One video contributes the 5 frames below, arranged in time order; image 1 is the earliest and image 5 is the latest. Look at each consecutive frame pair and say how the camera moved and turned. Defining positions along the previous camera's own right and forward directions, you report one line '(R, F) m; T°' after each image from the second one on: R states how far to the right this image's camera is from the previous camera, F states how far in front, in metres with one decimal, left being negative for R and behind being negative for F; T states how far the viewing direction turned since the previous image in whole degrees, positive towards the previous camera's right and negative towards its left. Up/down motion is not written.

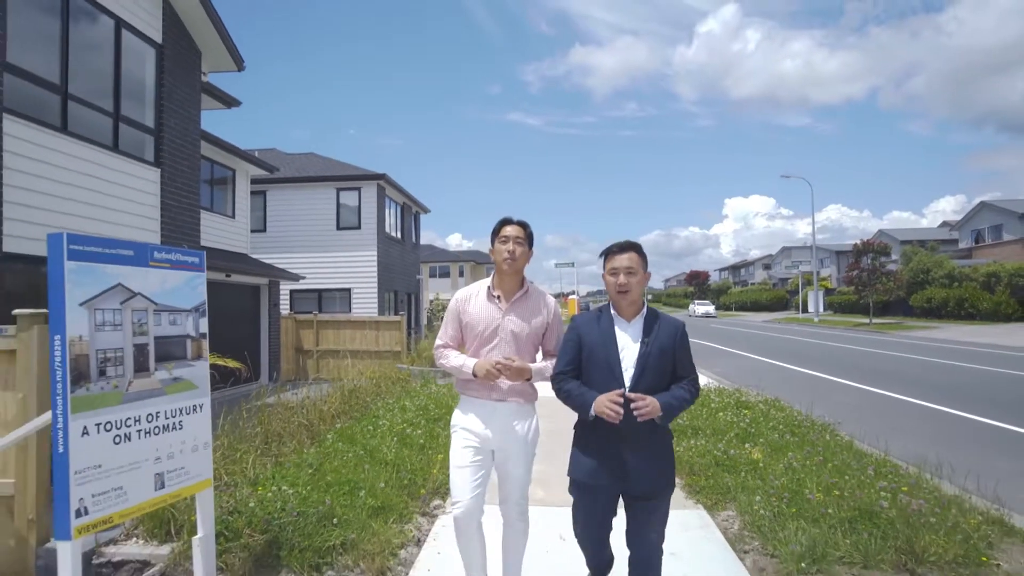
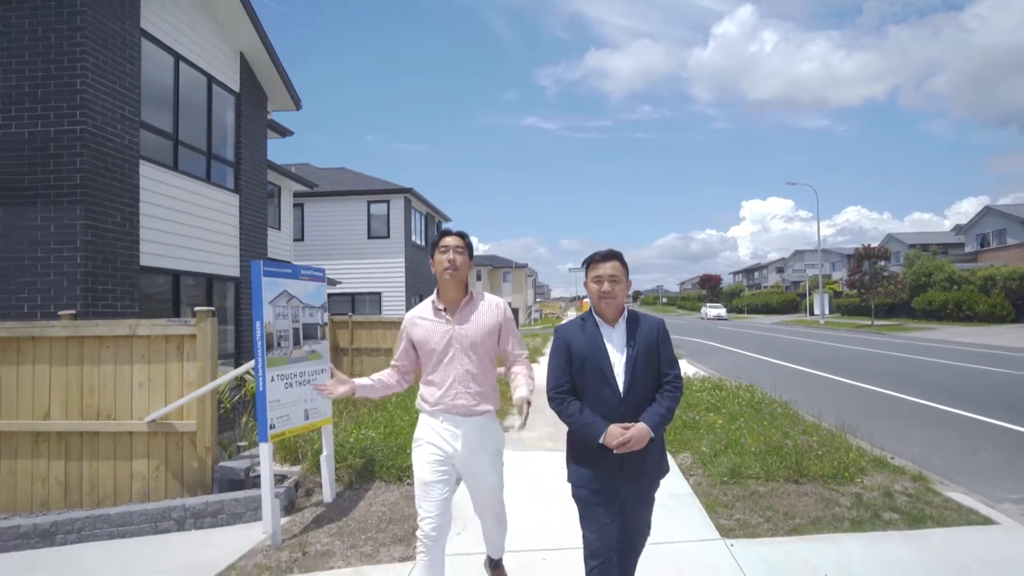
(0.0, -2.0) m; -1°
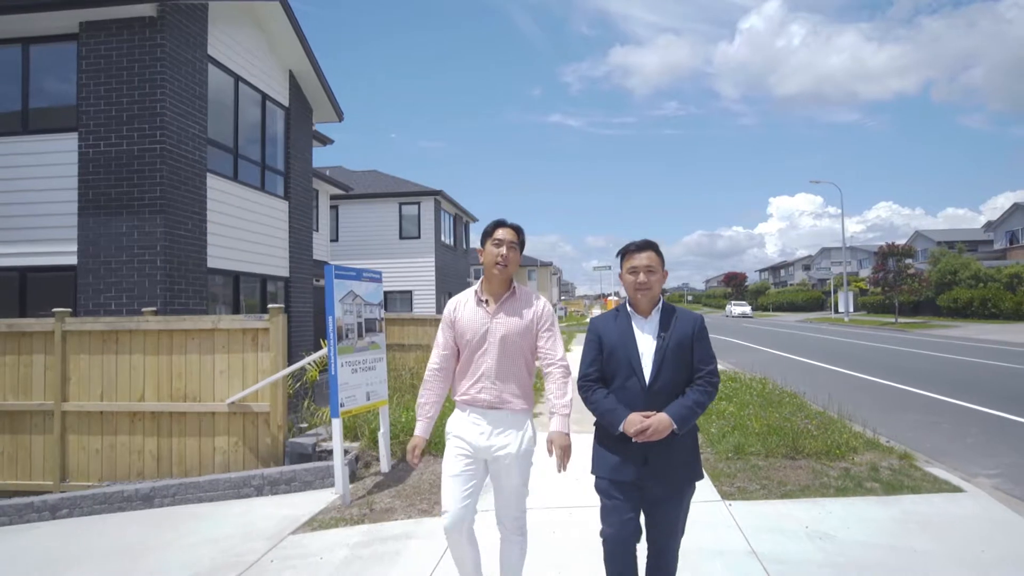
(-0.1, -0.9) m; -2°
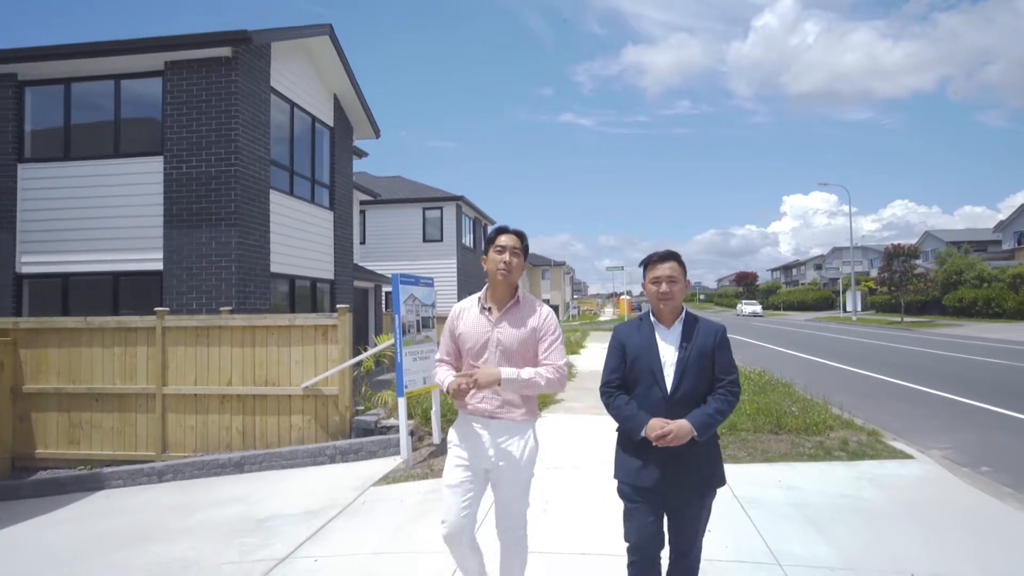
(-0.2, -1.3) m; -1°
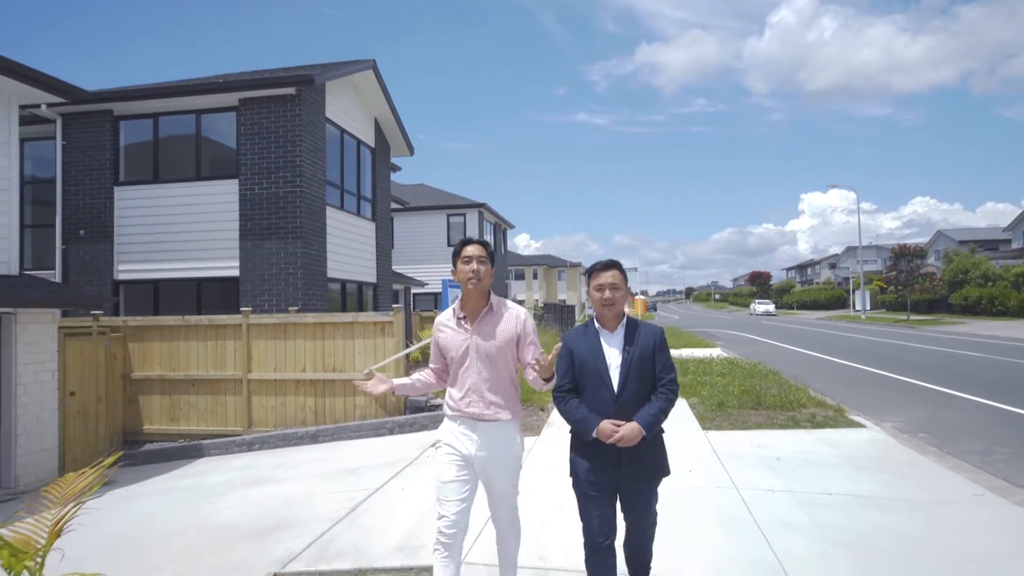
(-0.1, -1.7) m; -1°
